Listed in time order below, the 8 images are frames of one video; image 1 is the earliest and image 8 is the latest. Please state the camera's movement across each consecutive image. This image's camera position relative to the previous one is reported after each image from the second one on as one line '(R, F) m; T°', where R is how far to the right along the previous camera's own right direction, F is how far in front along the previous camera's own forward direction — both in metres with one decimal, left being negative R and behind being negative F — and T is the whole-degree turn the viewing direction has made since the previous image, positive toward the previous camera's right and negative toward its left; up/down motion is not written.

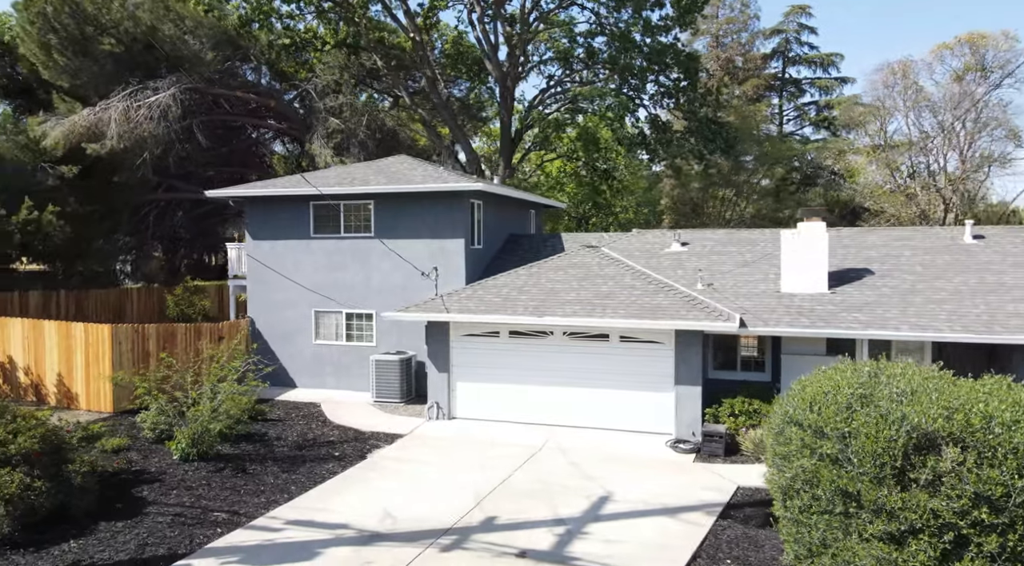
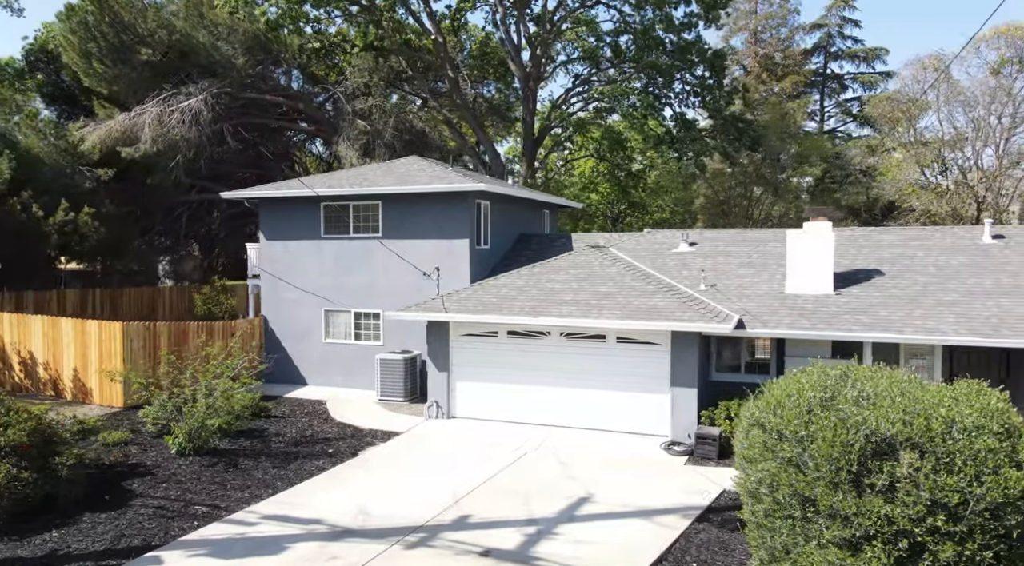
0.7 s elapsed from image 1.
(+0.7, 0.0) m; -3°
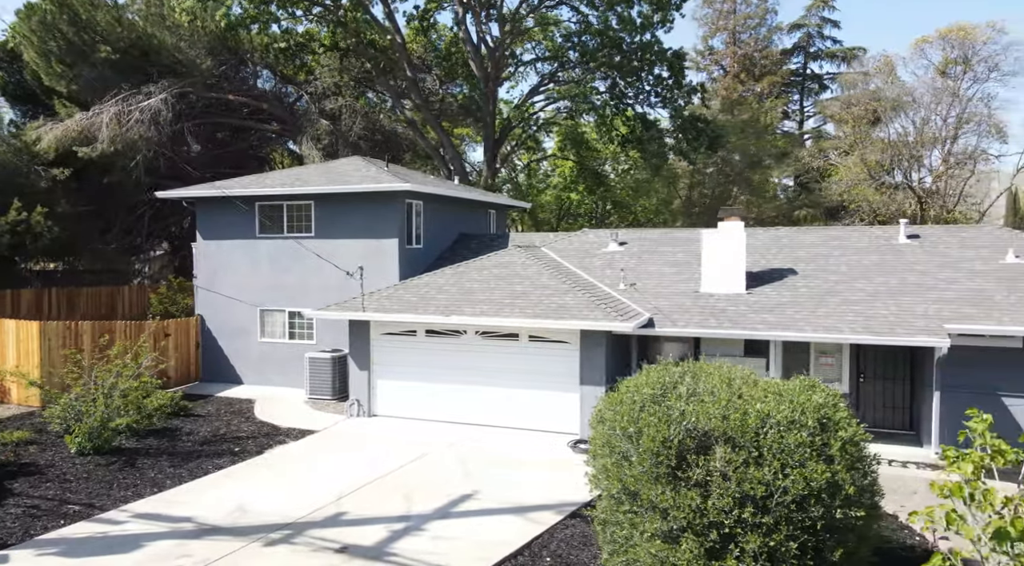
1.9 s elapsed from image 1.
(+1.4, -0.1) m; +1°
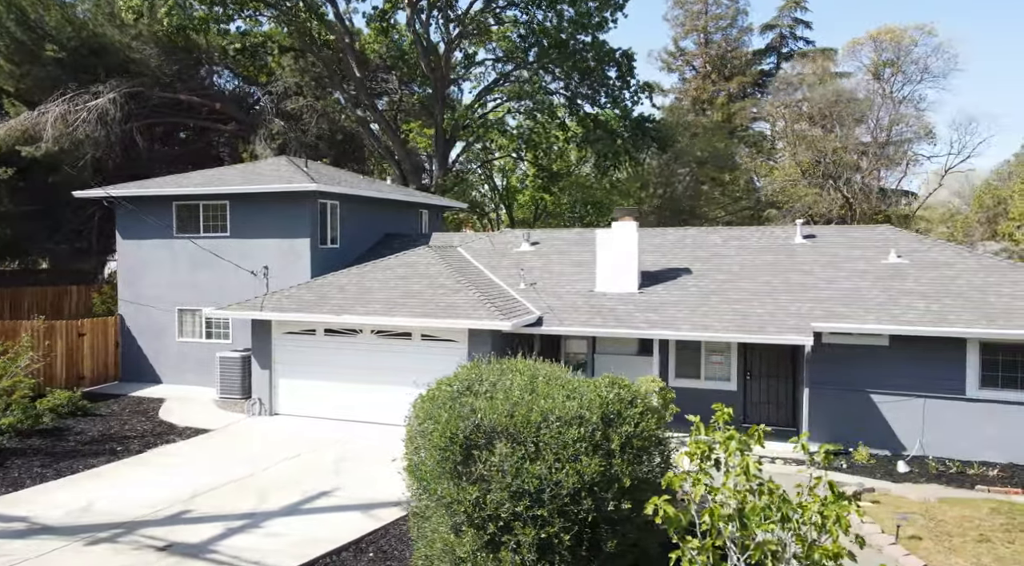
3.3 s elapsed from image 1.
(+1.7, -0.2) m; +1°
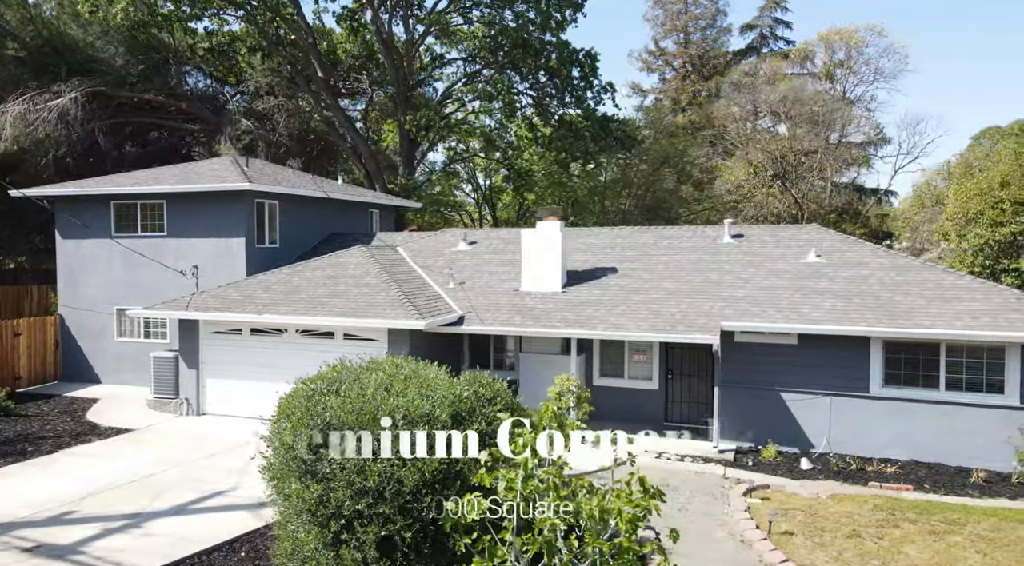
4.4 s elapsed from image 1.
(+1.2, -0.1) m; +1°
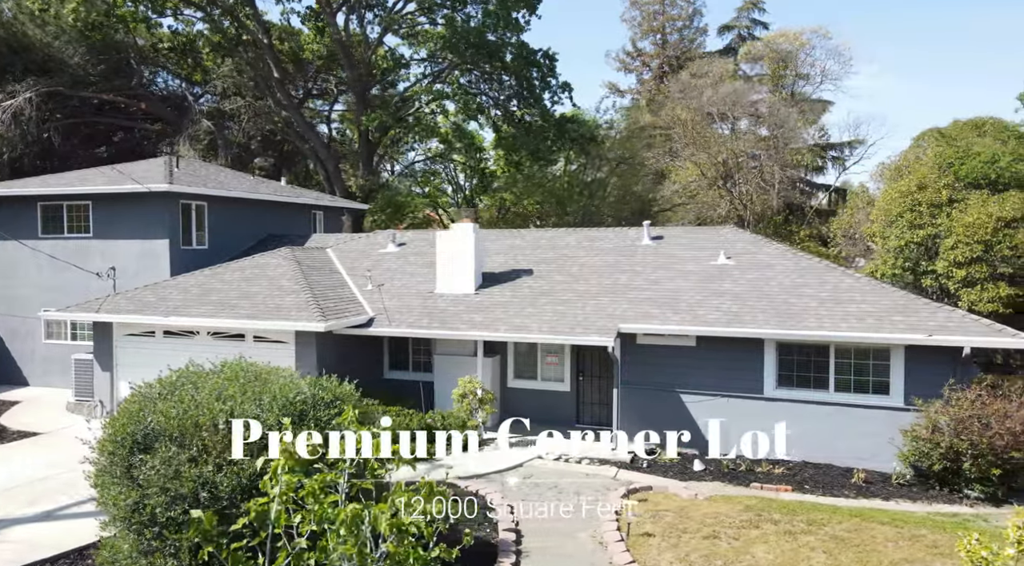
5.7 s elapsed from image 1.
(+1.4, 0.0) m; +1°
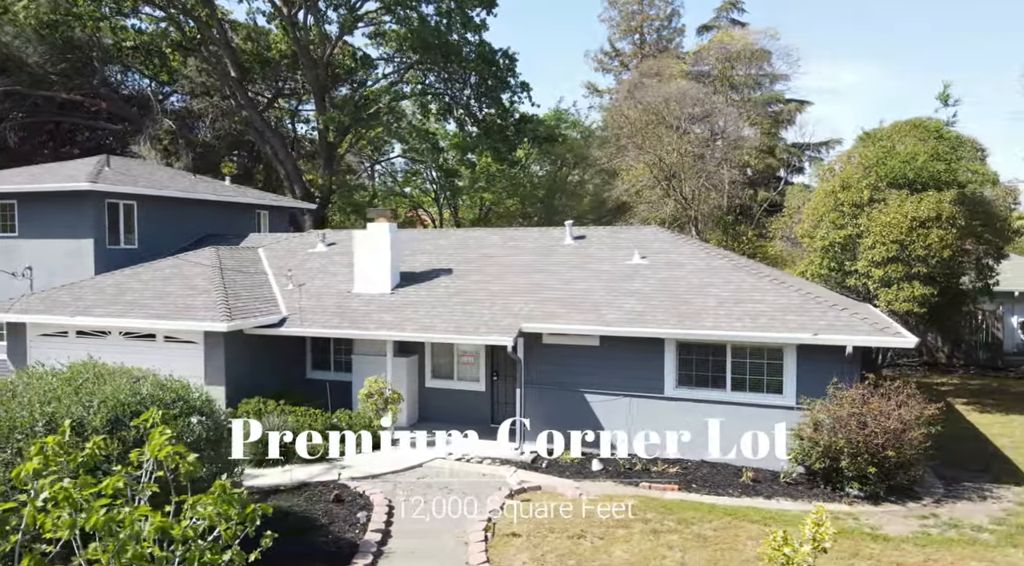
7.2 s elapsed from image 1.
(+1.4, 0.0) m; +1°
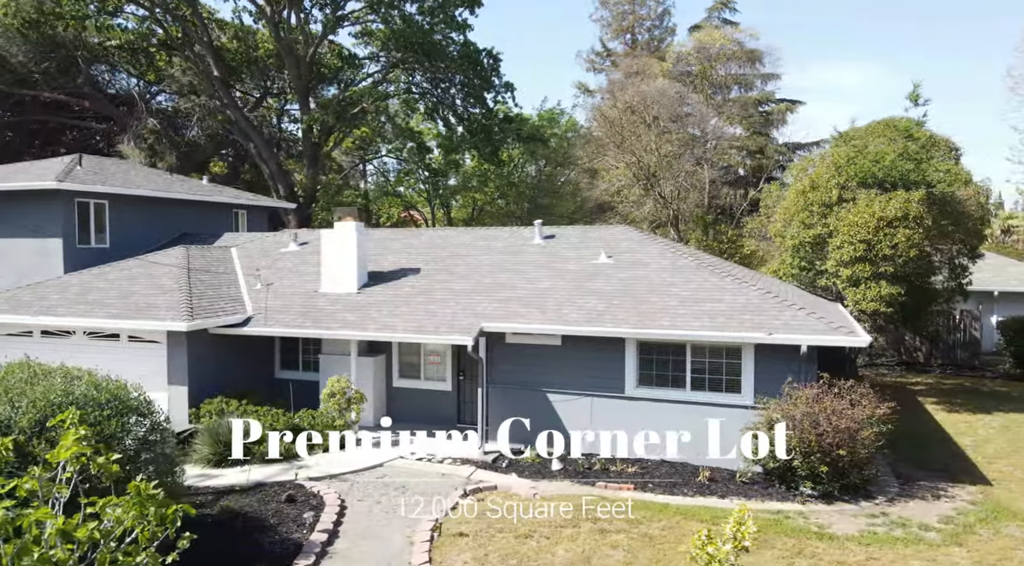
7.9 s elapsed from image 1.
(+0.5, 0.0) m; 0°
